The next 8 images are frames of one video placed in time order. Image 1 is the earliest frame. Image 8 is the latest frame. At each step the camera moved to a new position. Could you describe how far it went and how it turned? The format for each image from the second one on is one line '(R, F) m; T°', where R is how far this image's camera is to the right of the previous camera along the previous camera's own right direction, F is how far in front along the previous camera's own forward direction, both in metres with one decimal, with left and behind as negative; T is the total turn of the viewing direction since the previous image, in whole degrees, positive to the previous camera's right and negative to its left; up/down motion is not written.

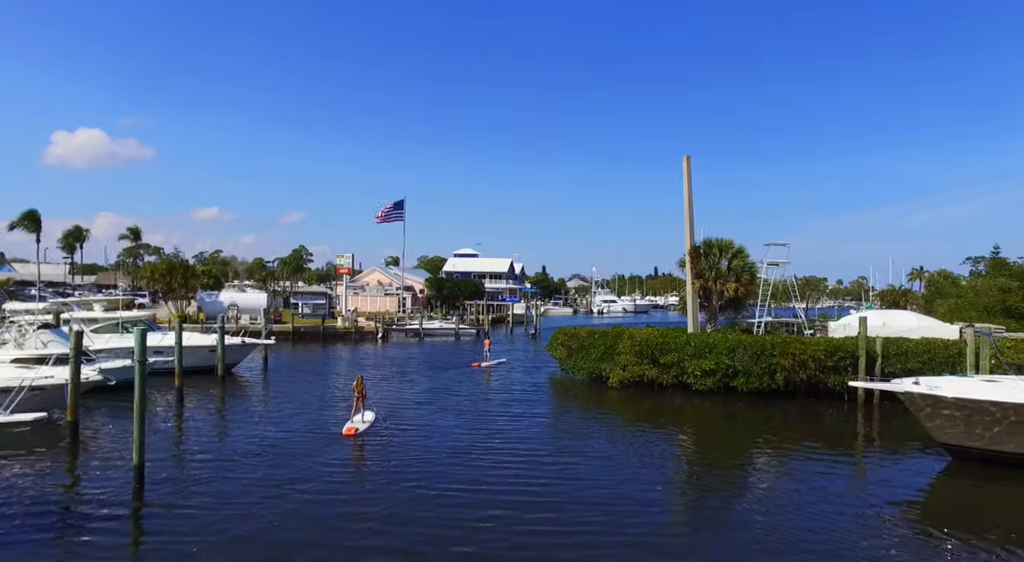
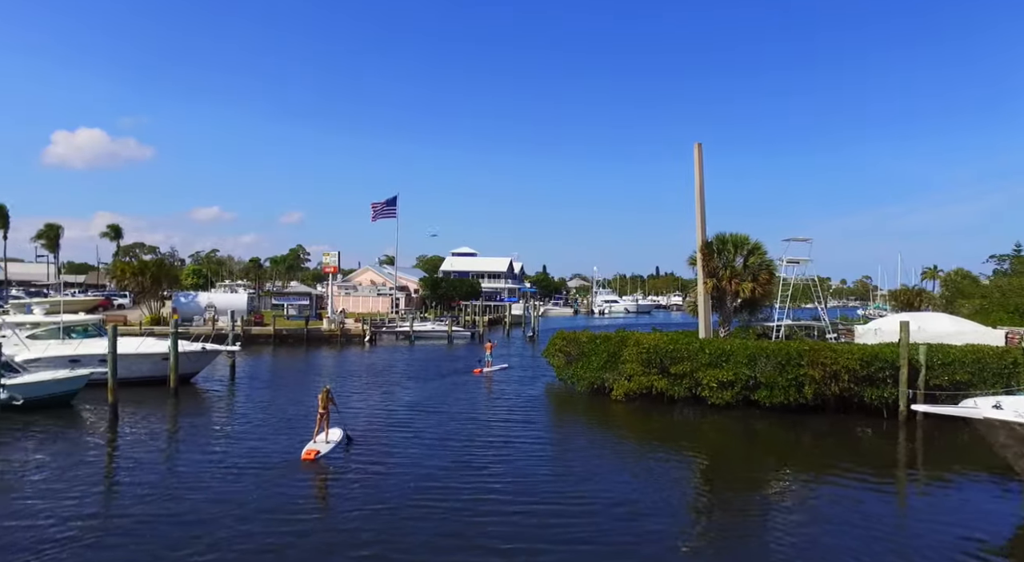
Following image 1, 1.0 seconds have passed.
(+0.3, +3.1) m; 0°
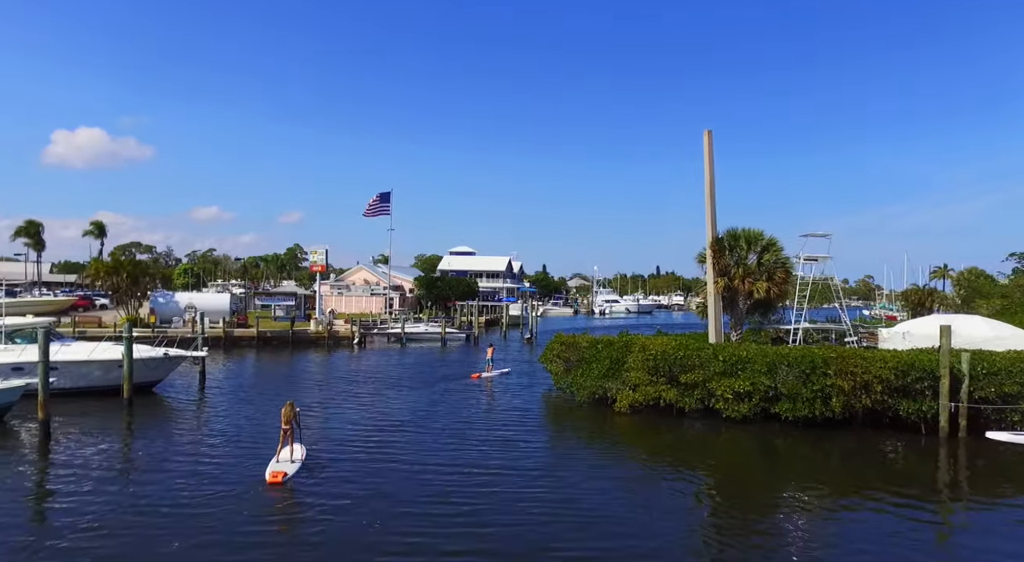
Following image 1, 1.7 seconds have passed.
(+0.2, +2.4) m; 0°
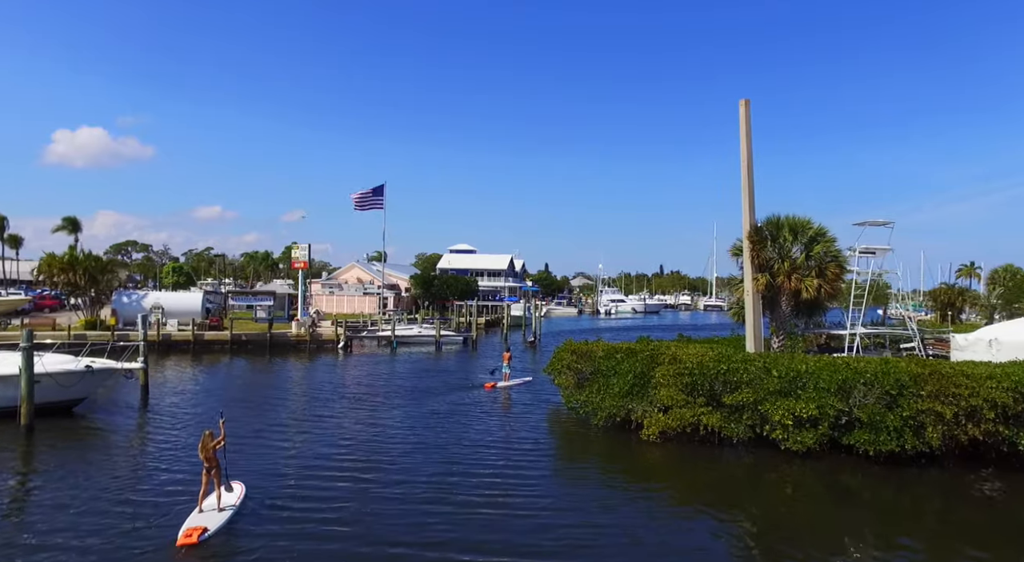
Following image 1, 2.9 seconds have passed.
(0.0, +4.4) m; 0°
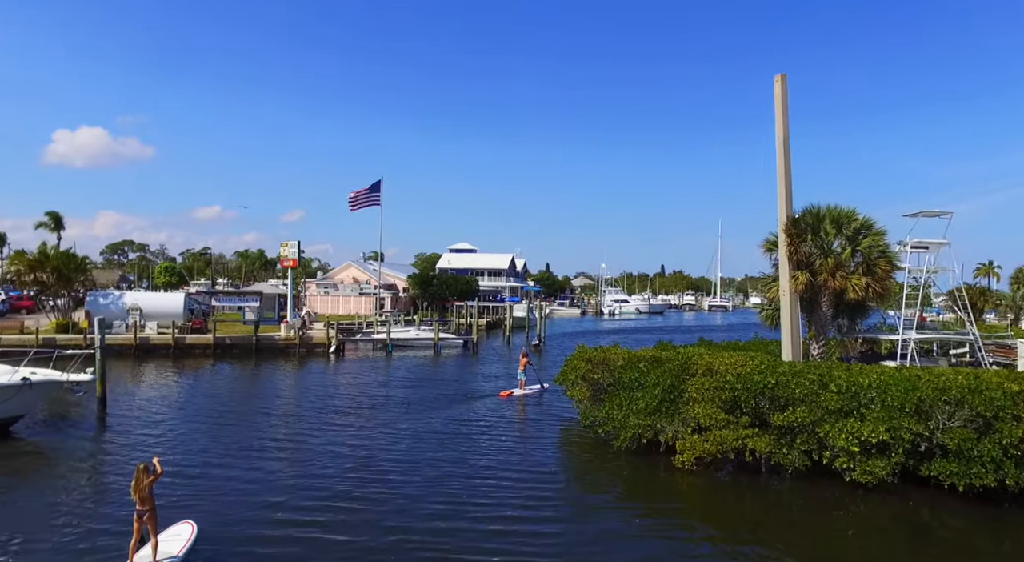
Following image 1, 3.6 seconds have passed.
(-0.2, +2.7) m; 0°
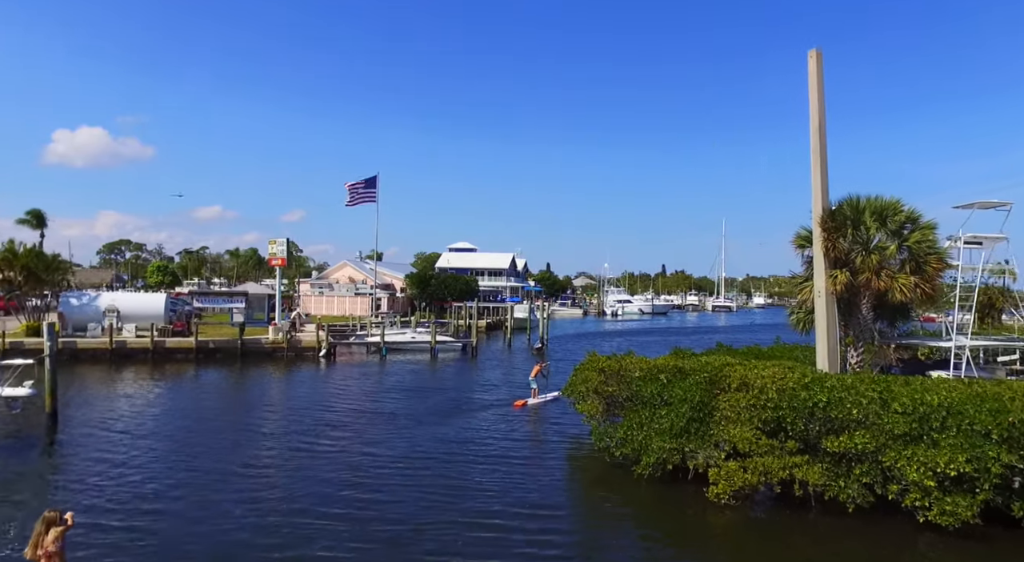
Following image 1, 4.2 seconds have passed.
(-0.1, +2.3) m; 0°
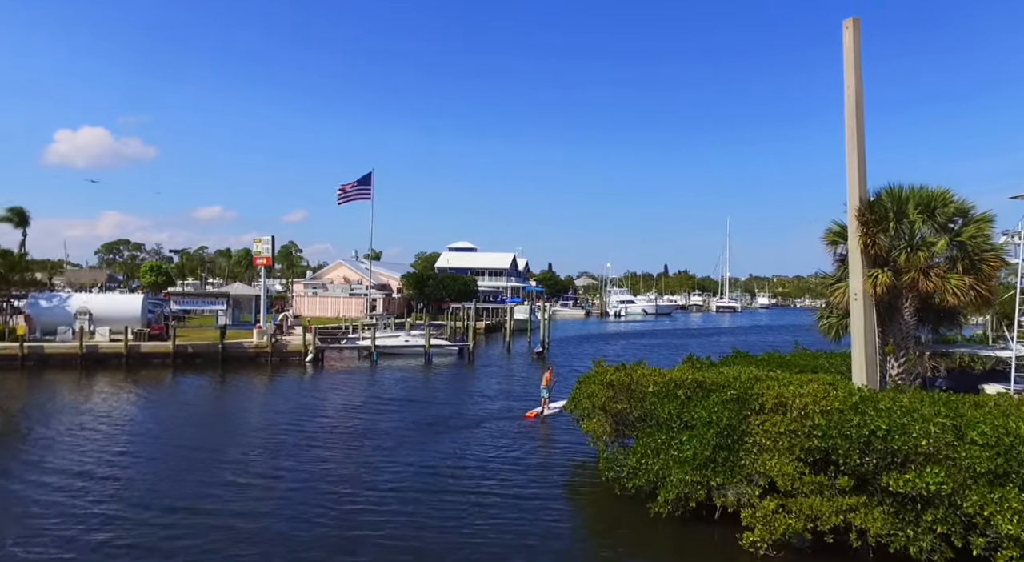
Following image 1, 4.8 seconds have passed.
(+0.1, +2.2) m; 0°
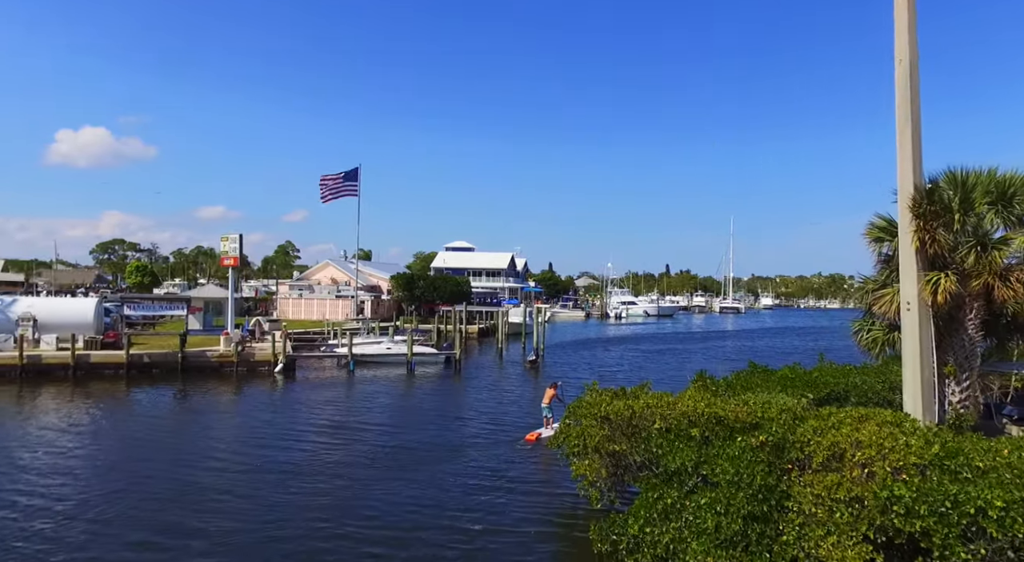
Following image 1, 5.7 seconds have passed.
(+0.5, +3.1) m; 0°
